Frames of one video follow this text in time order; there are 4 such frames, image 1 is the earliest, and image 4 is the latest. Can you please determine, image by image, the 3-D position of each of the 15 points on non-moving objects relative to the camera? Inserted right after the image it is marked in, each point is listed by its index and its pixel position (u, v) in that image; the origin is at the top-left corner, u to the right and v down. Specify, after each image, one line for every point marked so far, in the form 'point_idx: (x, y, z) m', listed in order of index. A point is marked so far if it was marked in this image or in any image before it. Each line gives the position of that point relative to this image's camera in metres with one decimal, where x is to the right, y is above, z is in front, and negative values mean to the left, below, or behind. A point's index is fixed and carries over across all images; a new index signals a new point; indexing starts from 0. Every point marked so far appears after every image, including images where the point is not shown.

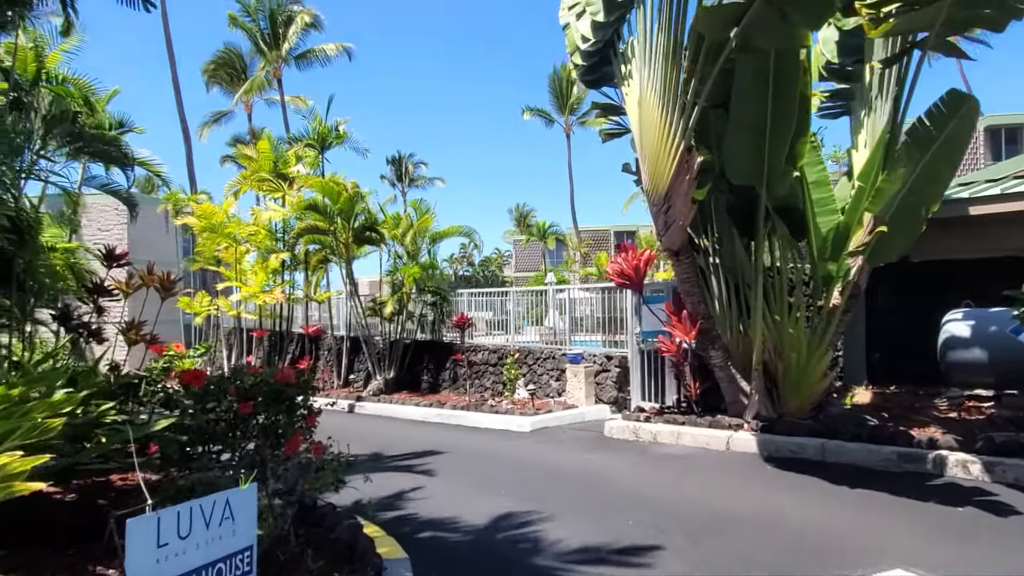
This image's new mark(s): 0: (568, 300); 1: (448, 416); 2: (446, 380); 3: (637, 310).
0: (+1.0, -0.3, +13.2) m
1: (-1.1, -2.2, +12.8) m
2: (-1.5, -2.0, +16.0) m
3: (+2.0, -0.4, +11.9) m
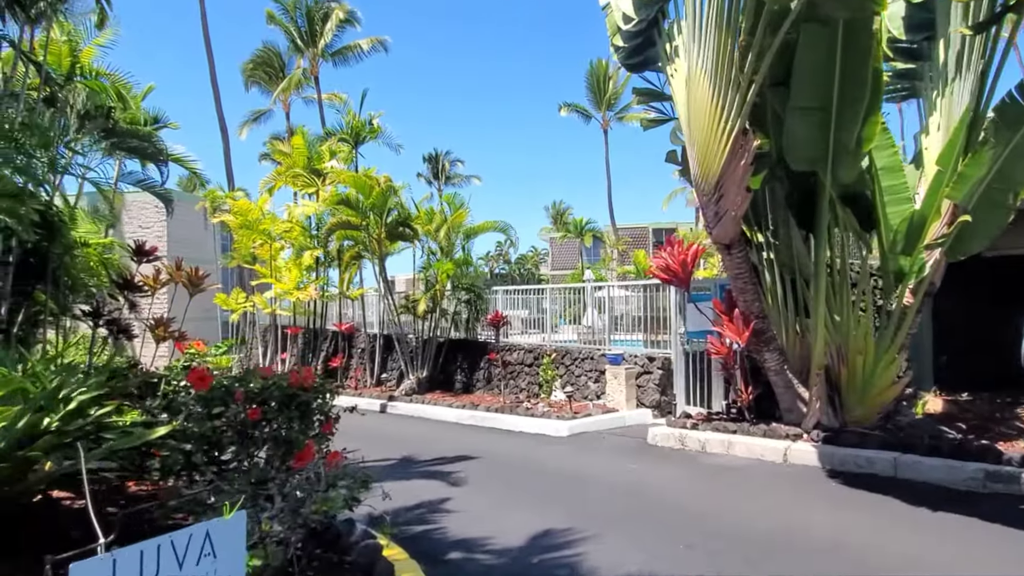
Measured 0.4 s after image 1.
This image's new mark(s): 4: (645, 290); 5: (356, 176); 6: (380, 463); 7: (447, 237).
0: (+1.7, -0.3, +12.6) m
1: (-0.5, -2.2, +12.3) m
2: (-0.7, -2.0, +15.5) m
3: (+2.6, -0.3, +11.2) m
4: (+2.1, -0.1, +12.0) m
5: (-3.3, +2.4, +15.3) m
6: (-1.7, -2.2, +9.2) m
7: (-1.5, +1.2, +16.1) m
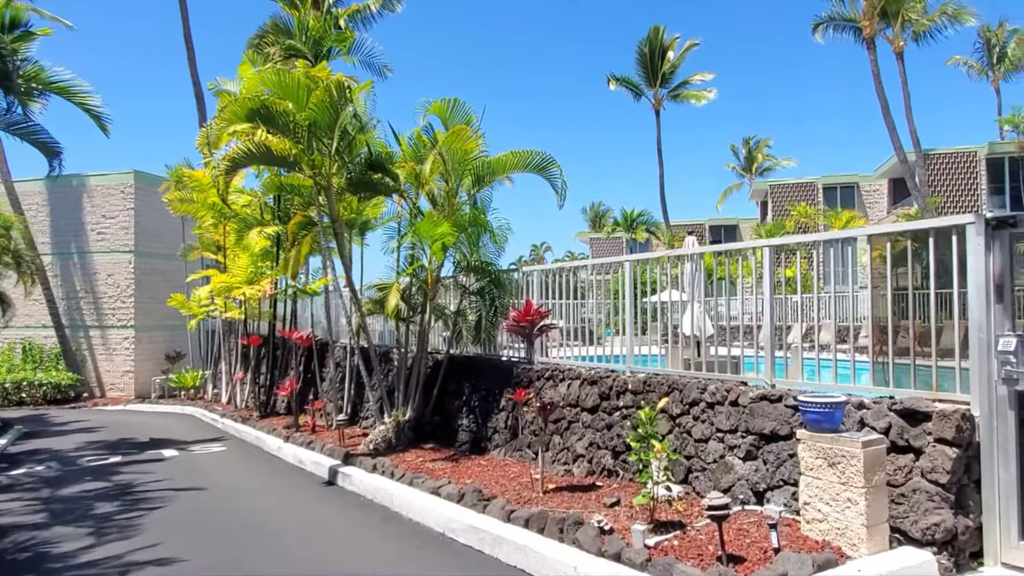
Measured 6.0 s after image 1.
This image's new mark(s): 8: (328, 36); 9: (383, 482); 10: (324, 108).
0: (+2.1, 0.0, +5.8) m
1: (-0.2, -1.9, +5.5) m
2: (-0.2, -1.7, +8.8) m
3: (+2.9, 0.0, +4.4) m
4: (+2.5, +0.2, +5.1) m
5: (-2.8, +2.6, +8.8) m
6: (-1.4, -1.8, +2.5) m
7: (-0.9, +1.5, +9.4) m
8: (-3.2, +4.3, +12.7) m
9: (-1.4, -2.1, +7.9) m
10: (-2.3, +2.2, +9.0) m
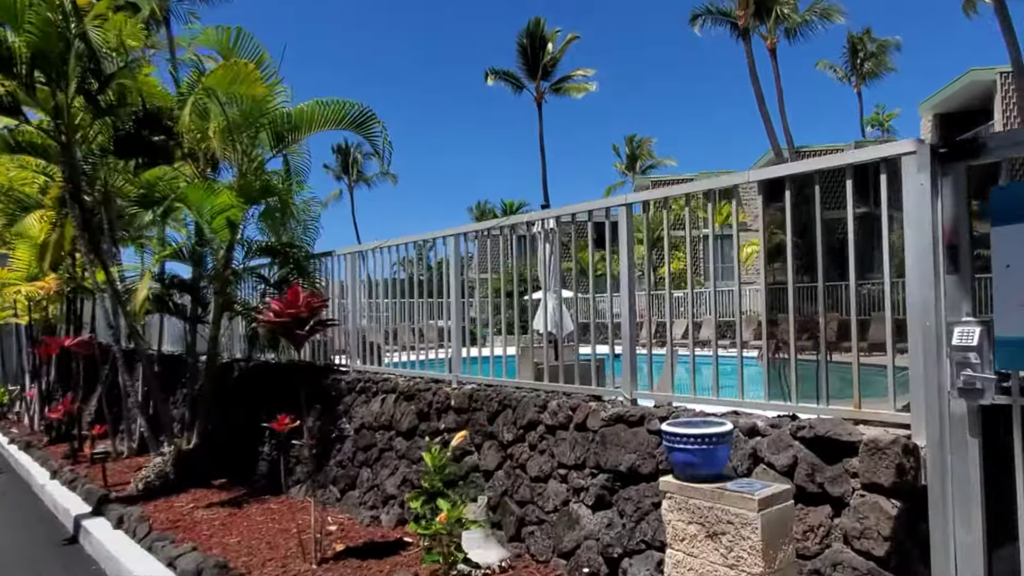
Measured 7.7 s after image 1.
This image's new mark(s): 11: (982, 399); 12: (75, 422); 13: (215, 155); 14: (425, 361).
0: (+0.7, +0.1, +4.2) m
1: (-1.5, -1.8, +3.5) m
2: (-2.0, -1.6, +6.8) m
3: (+1.7, +0.1, +2.9) m
4: (+1.2, +0.4, +3.5) m
5: (-4.6, +2.7, +6.4) m
6: (-2.3, -1.7, +0.4) m
7: (-2.8, +1.6, +7.3) m
8: (-5.6, +4.4, +10.2) m
9: (-3.0, -2.0, +5.7) m
10: (-4.1, +2.3, +6.7) m
11: (+1.8, -0.4, +2.7) m
12: (-6.6, -2.0, +11.2) m
13: (-3.0, +1.4, +7.3) m
14: (-0.7, -0.6, +5.9) m
